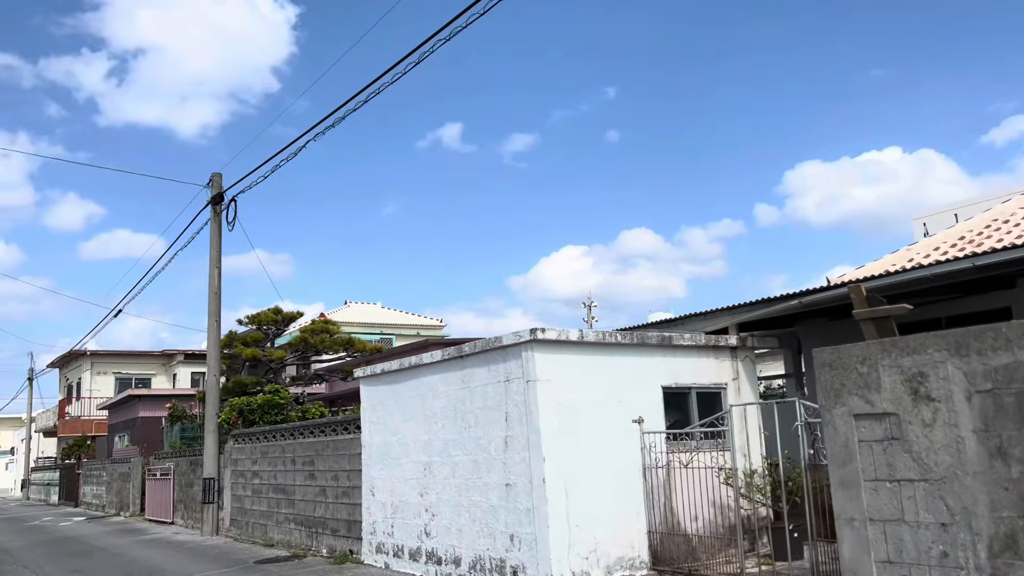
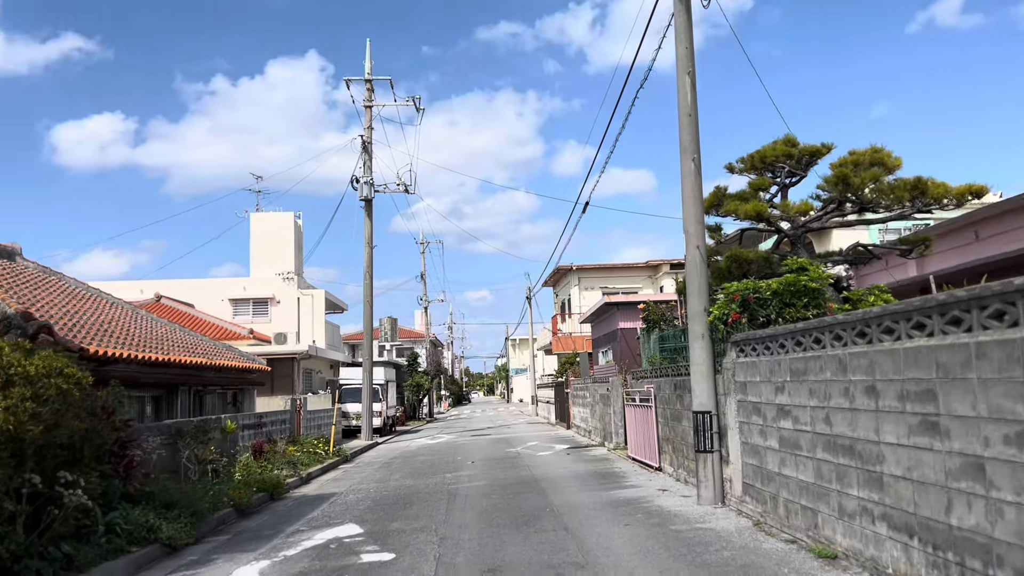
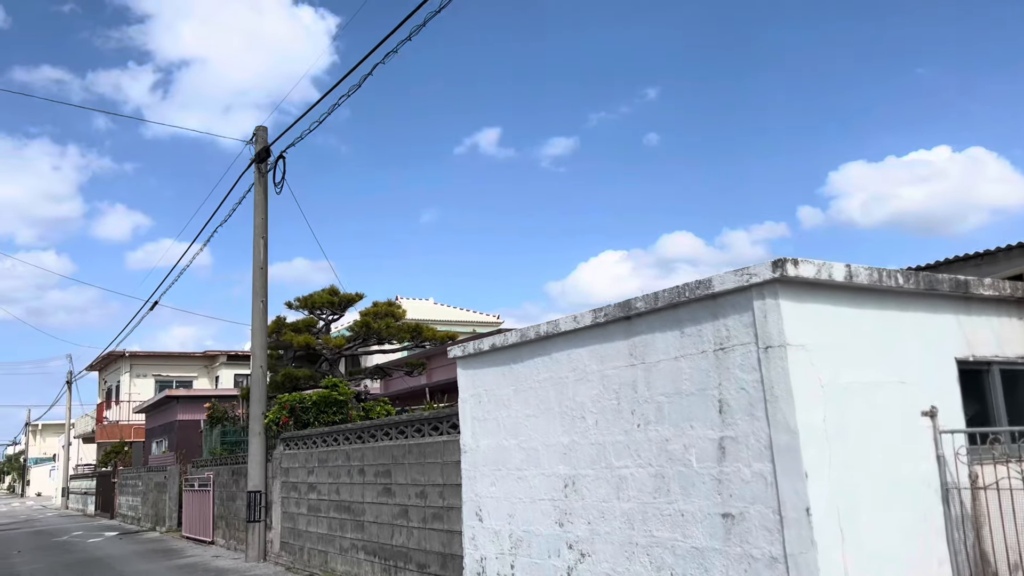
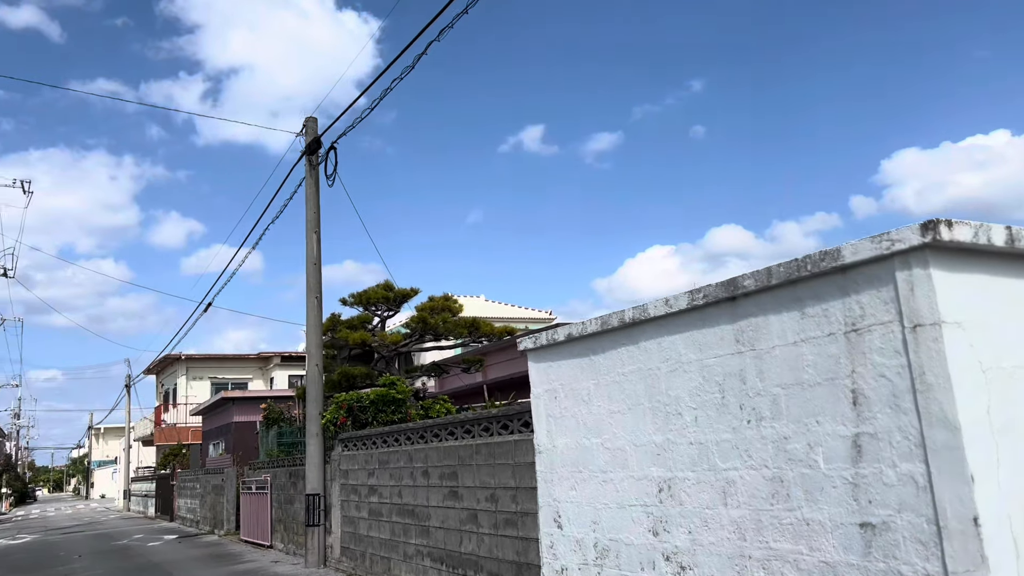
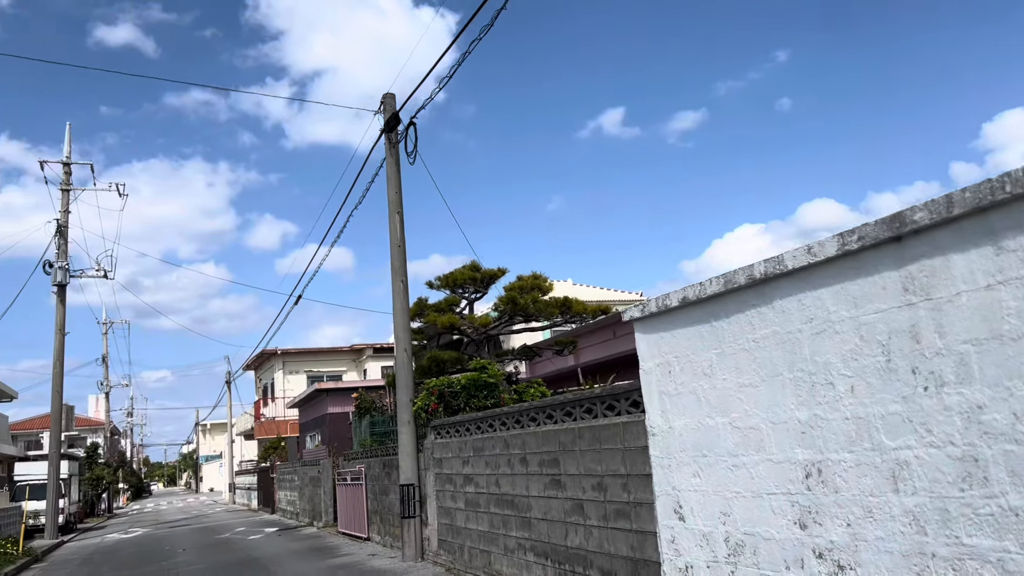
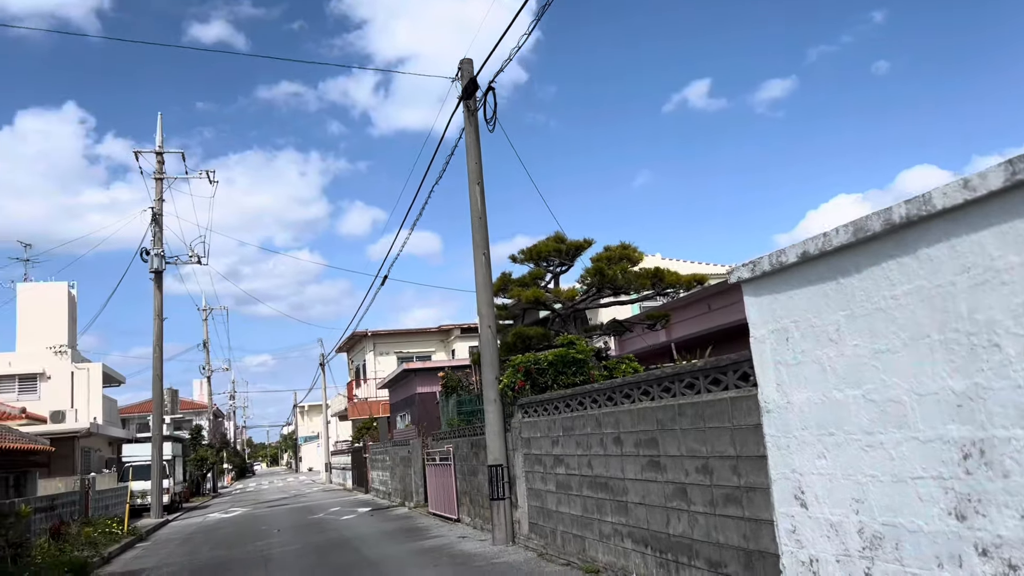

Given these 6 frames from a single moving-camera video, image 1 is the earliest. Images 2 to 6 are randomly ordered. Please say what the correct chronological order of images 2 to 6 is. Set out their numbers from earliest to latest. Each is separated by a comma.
3, 4, 5, 6, 2
